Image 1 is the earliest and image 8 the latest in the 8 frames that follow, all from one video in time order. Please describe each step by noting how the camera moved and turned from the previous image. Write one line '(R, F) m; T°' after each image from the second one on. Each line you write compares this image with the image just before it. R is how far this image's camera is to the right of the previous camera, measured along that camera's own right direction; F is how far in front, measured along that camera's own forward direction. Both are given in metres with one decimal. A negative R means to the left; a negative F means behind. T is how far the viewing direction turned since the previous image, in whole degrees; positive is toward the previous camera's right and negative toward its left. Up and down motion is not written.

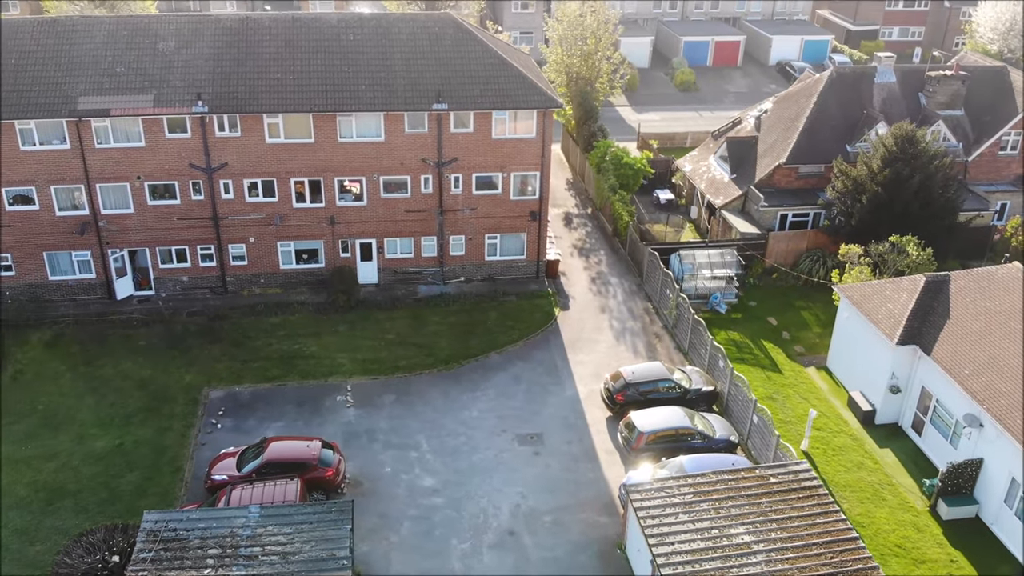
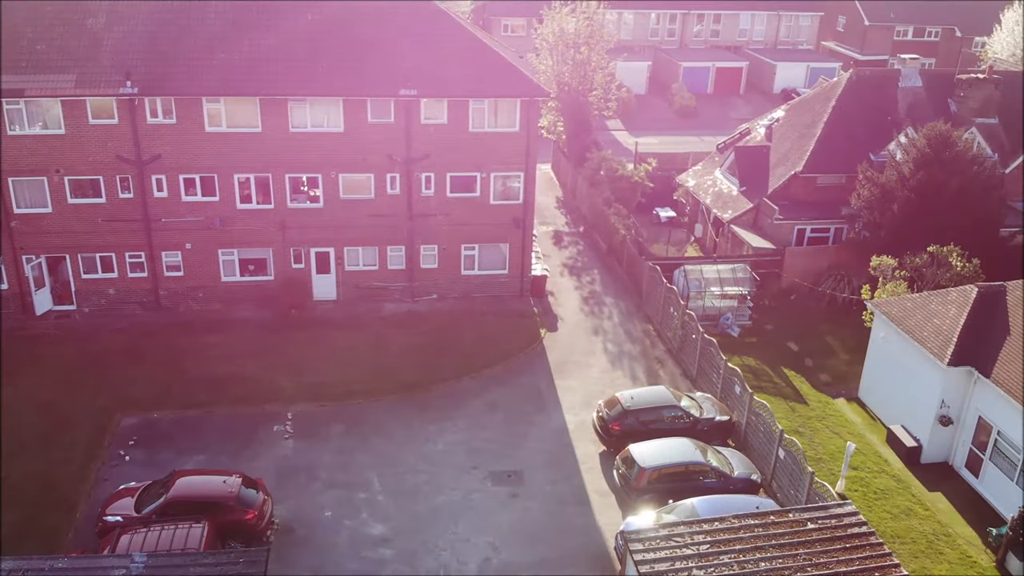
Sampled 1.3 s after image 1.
(+0.5, +4.5) m; 0°
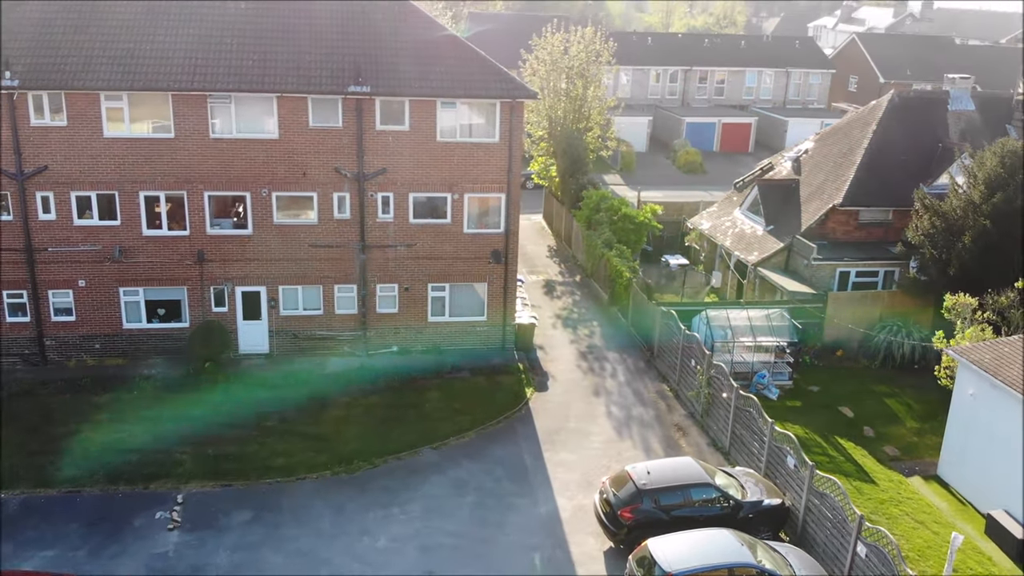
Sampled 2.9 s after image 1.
(+0.5, +5.8) m; 0°
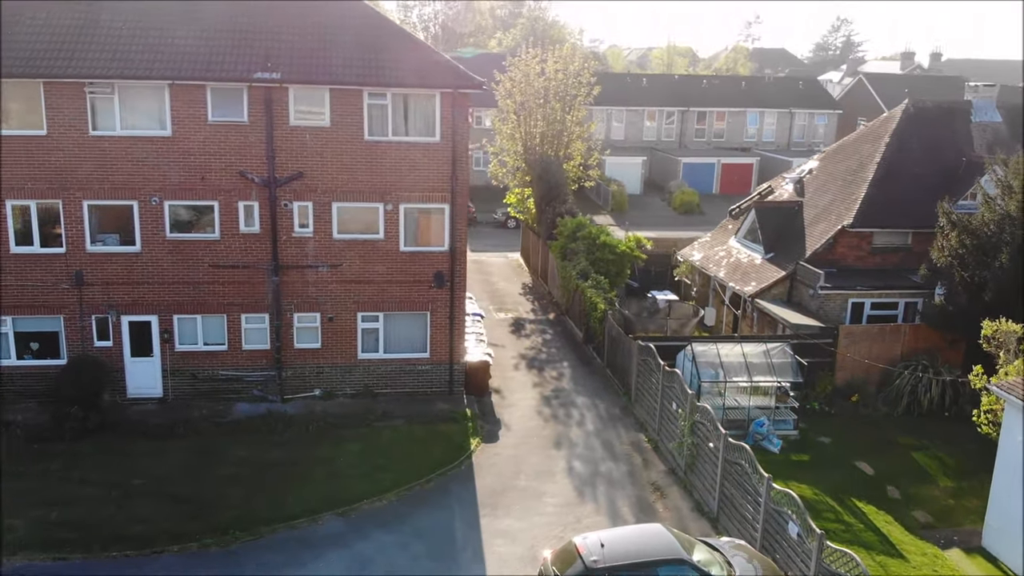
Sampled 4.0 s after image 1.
(+1.4, +3.9) m; -1°
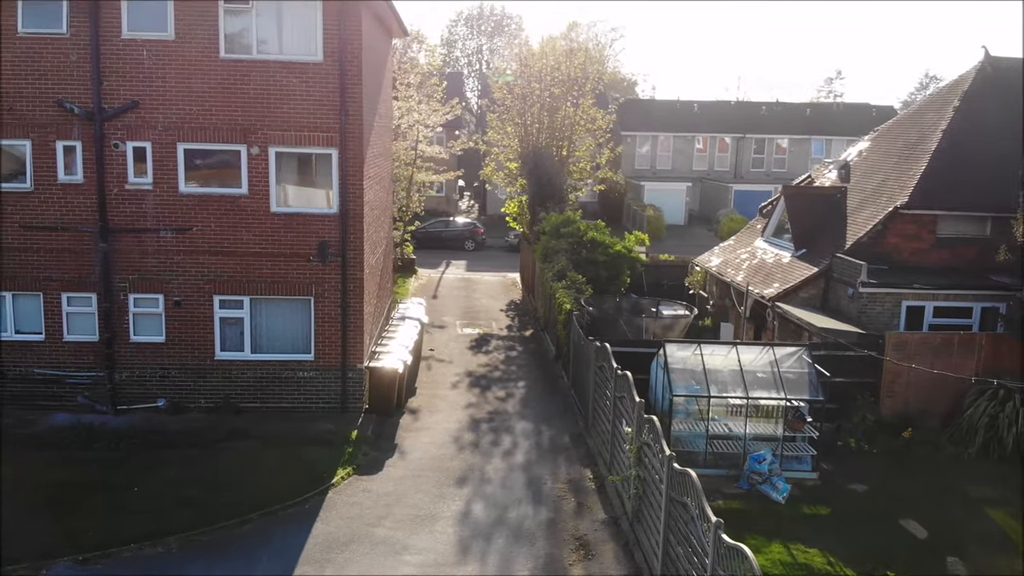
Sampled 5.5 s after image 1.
(+2.7, +5.3) m; -5°
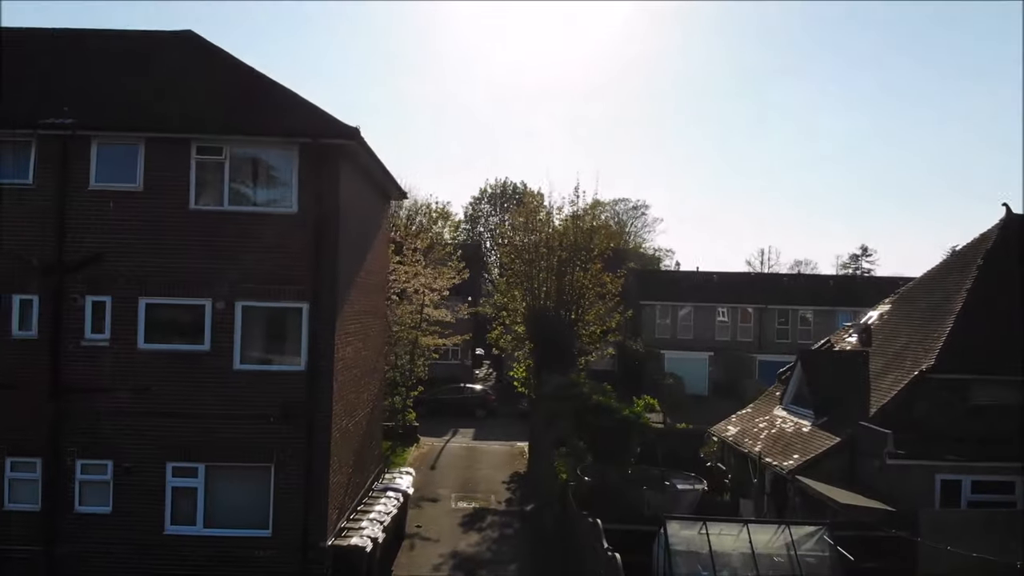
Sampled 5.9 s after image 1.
(+0.7, +1.2) m; -2°
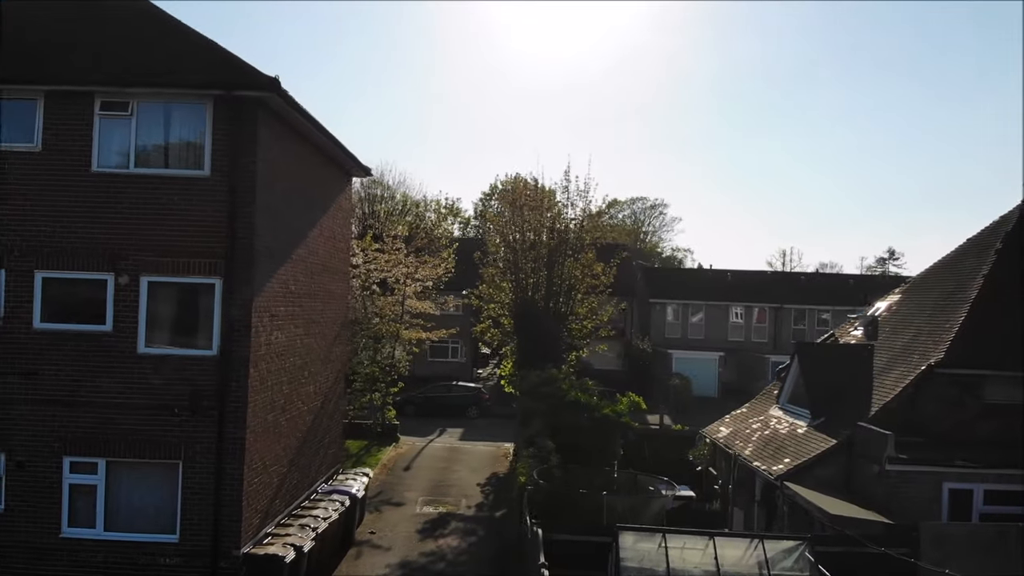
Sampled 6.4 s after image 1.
(+1.1, +1.6) m; -2°
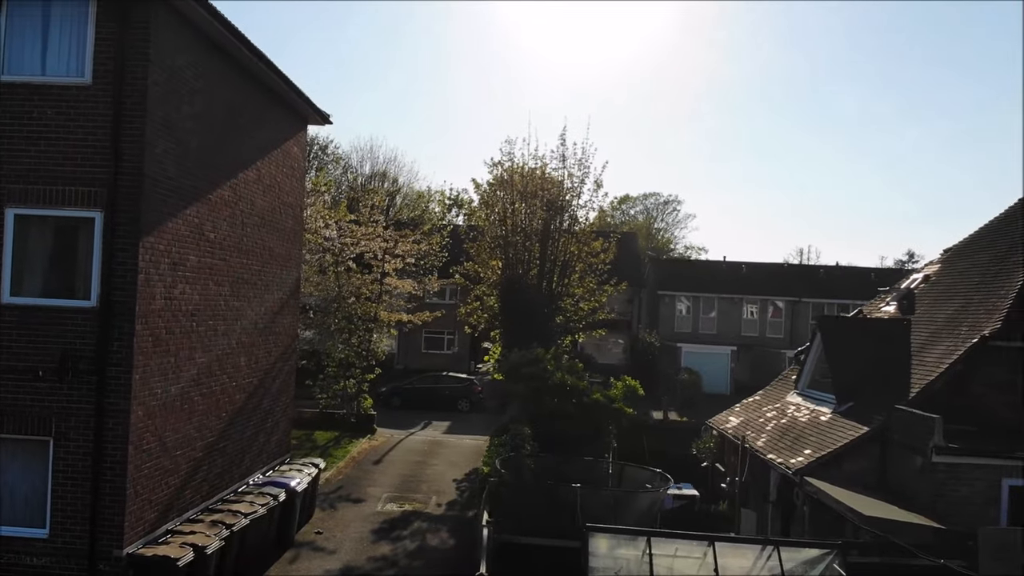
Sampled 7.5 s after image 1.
(+0.6, +2.3) m; -1°
